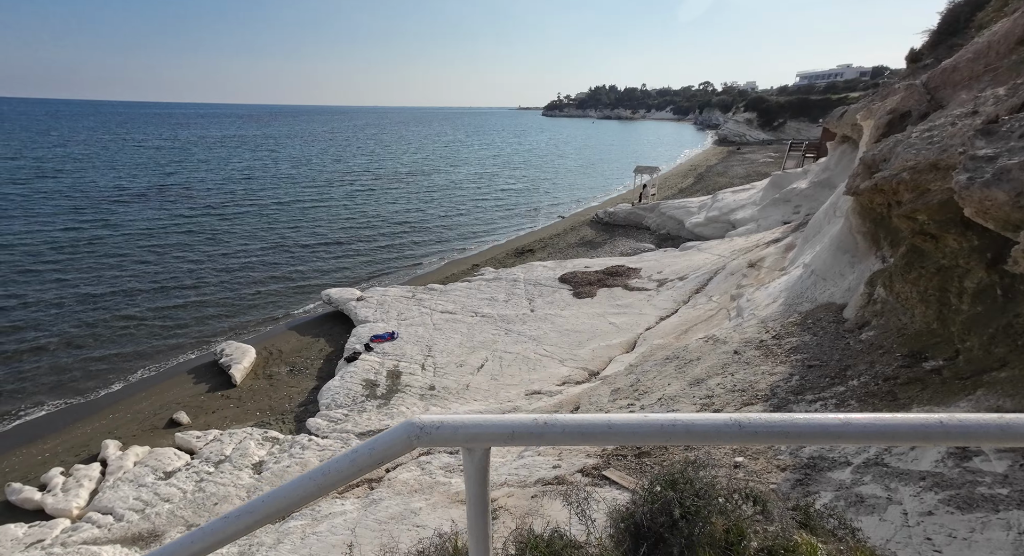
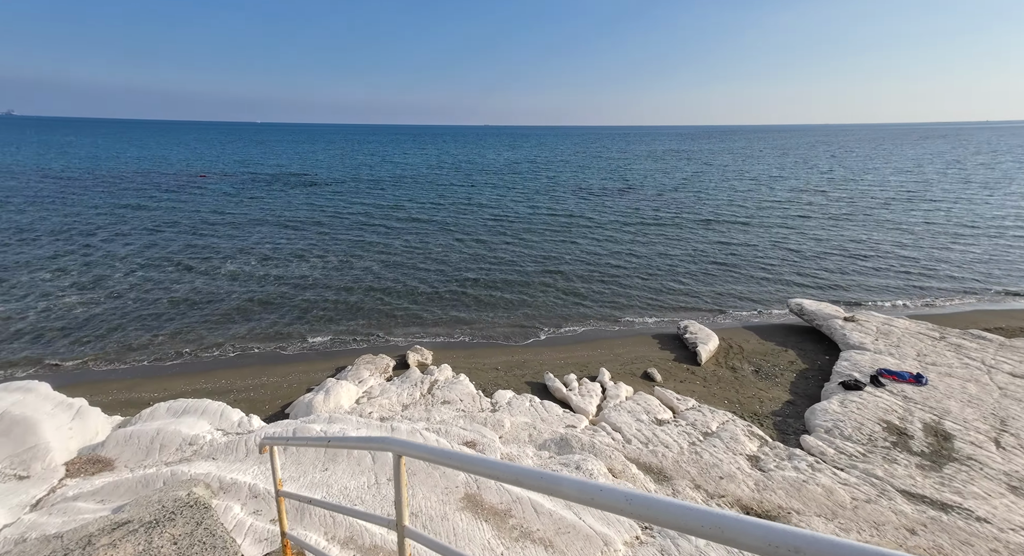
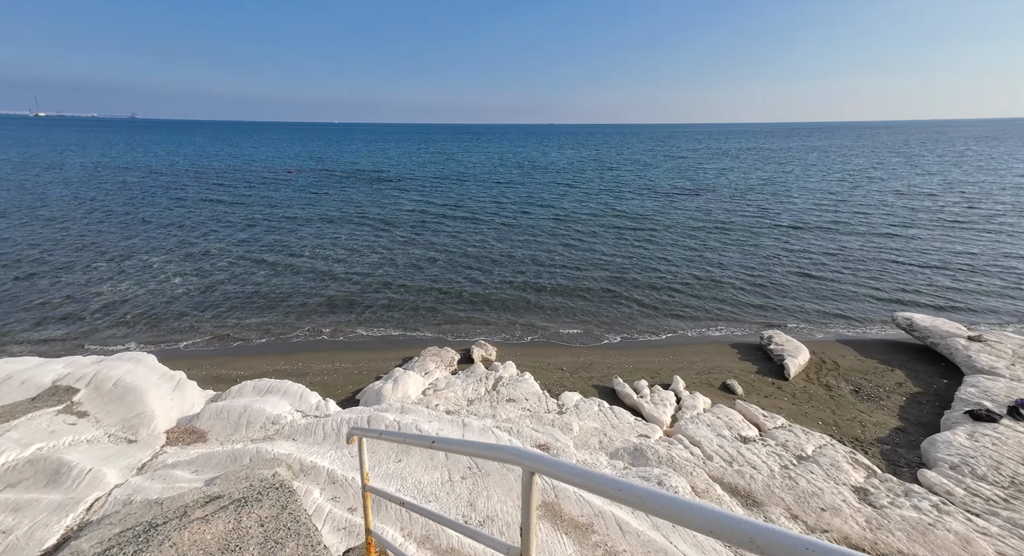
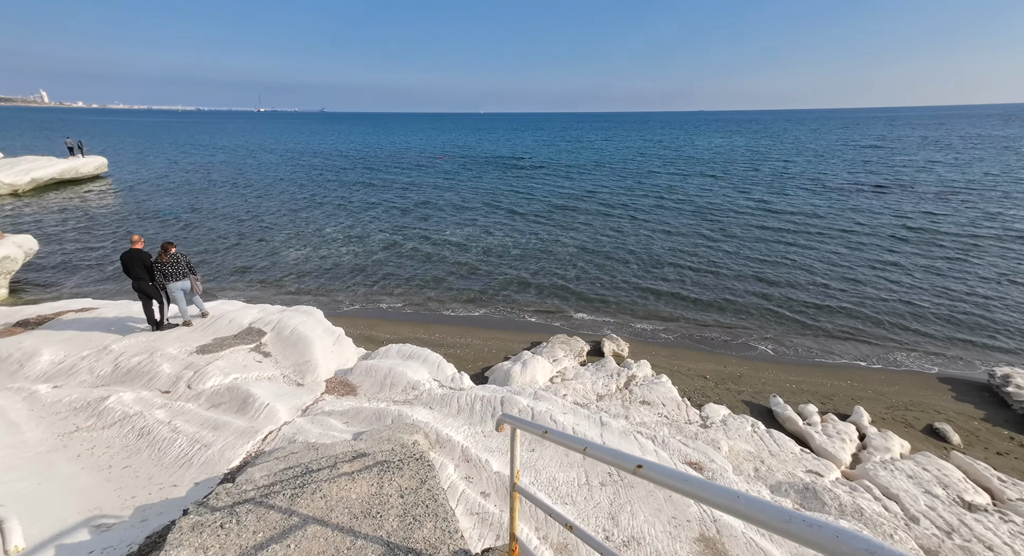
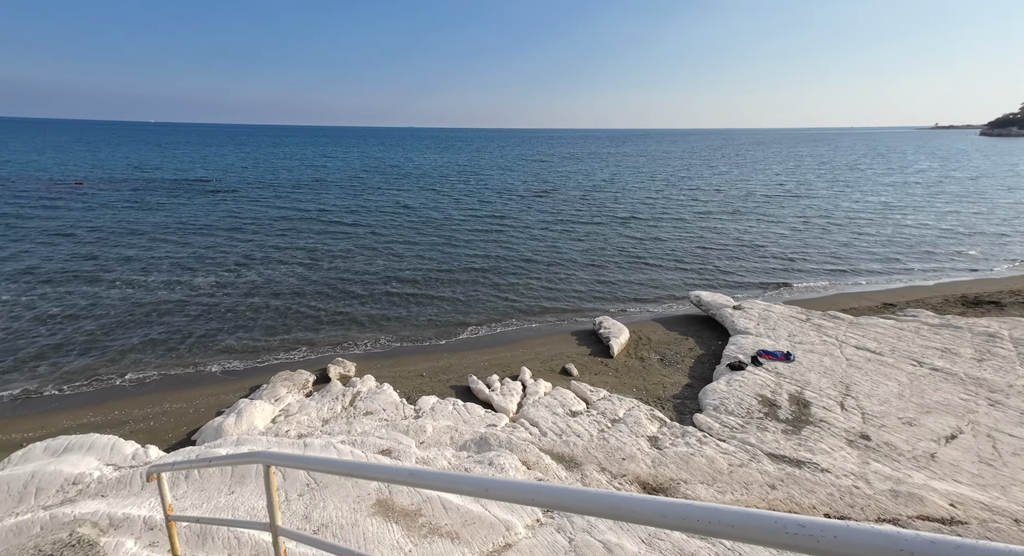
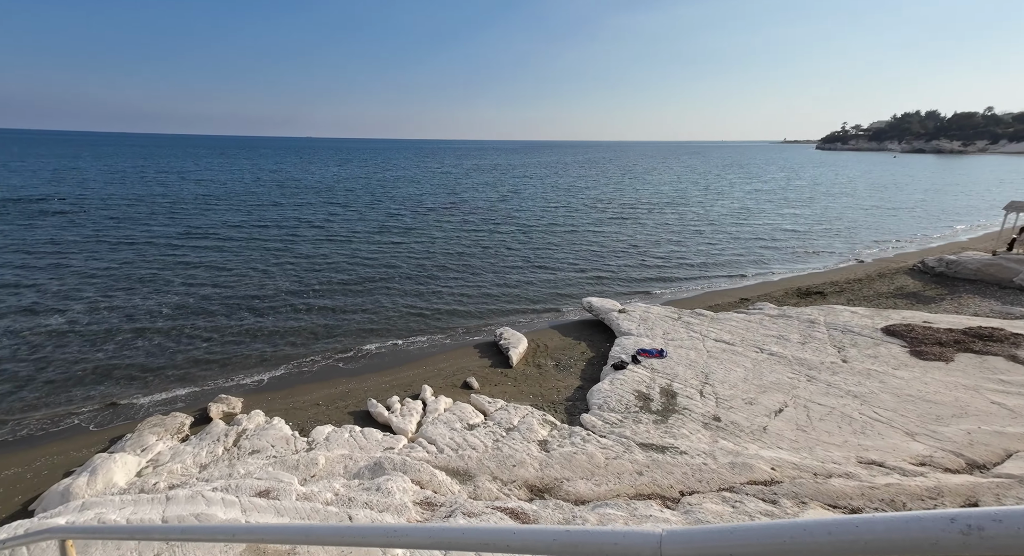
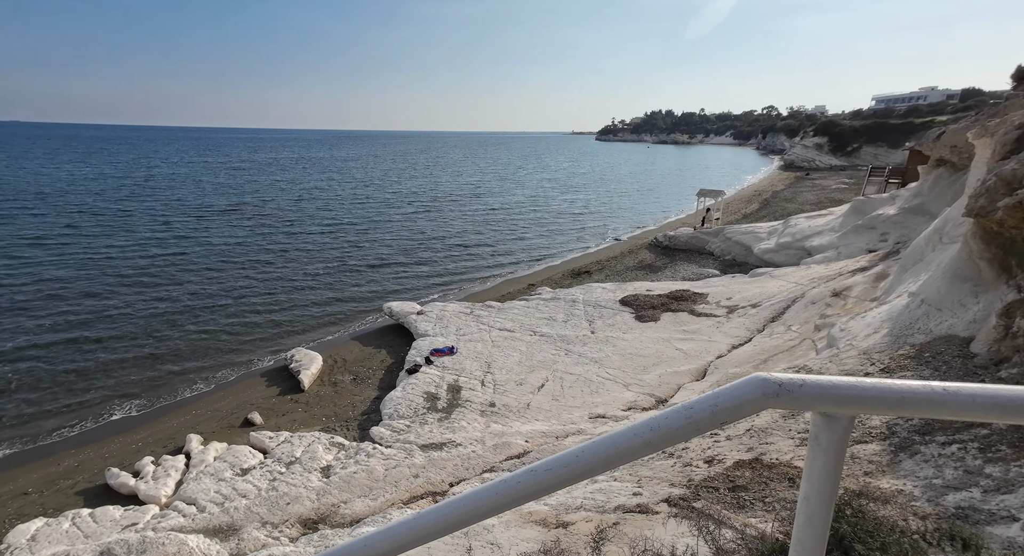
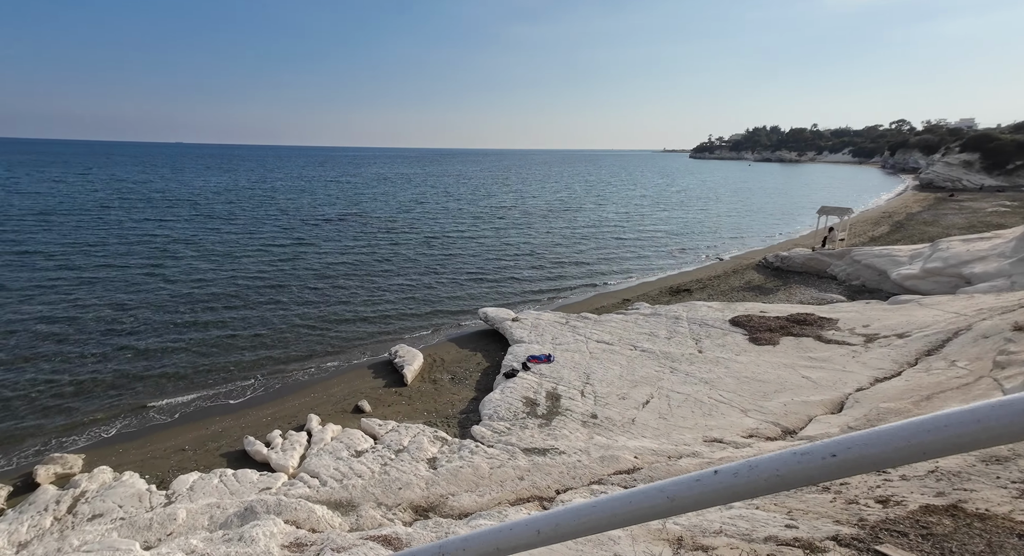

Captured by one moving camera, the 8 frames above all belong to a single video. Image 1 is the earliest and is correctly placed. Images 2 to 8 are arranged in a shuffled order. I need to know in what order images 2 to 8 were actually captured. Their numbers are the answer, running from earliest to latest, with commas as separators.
7, 8, 6, 5, 2, 3, 4
